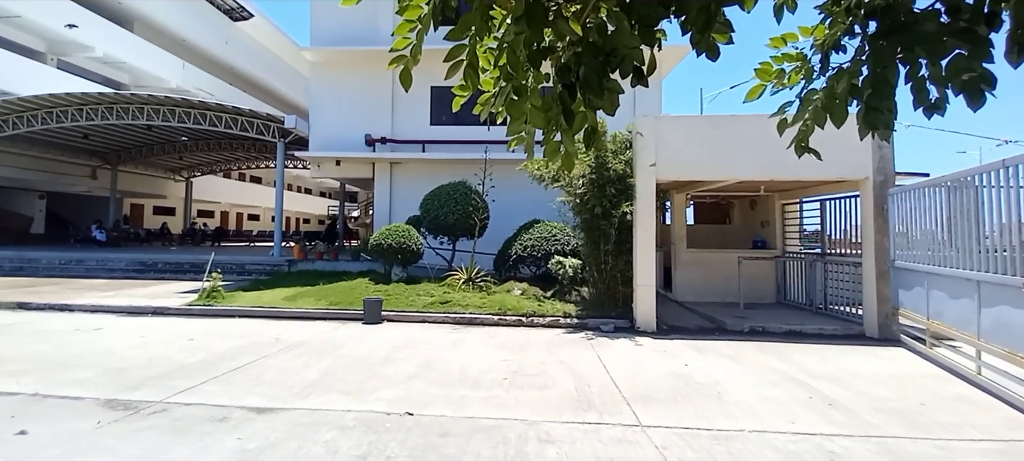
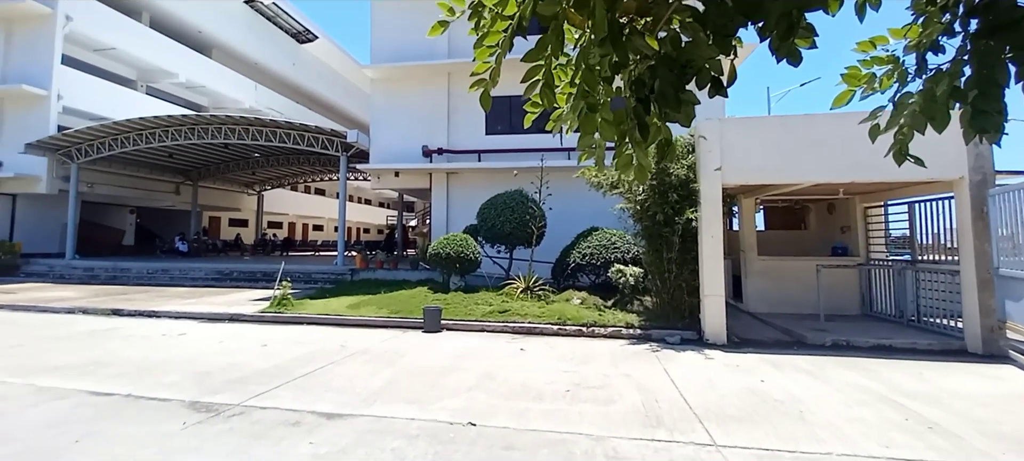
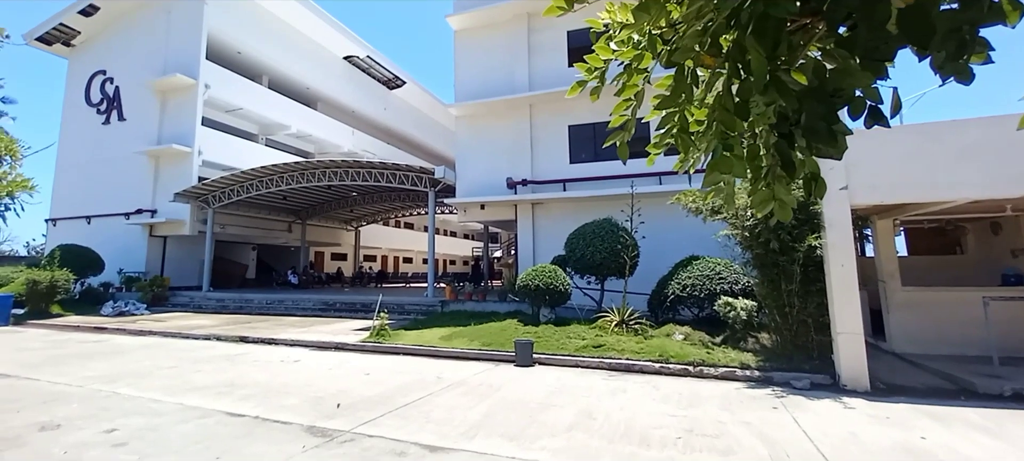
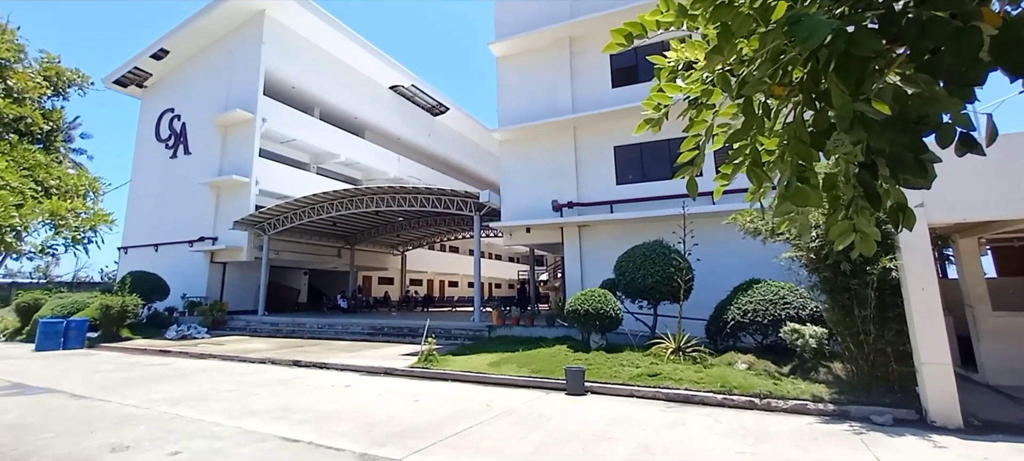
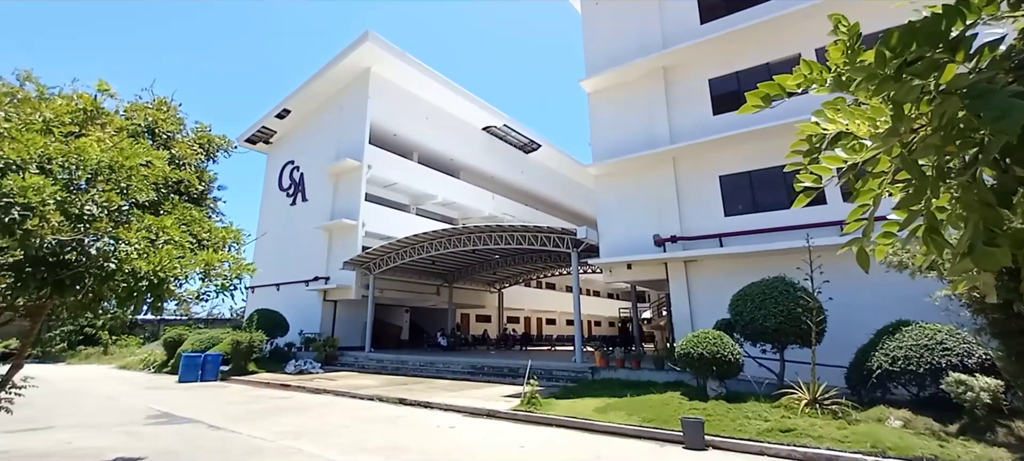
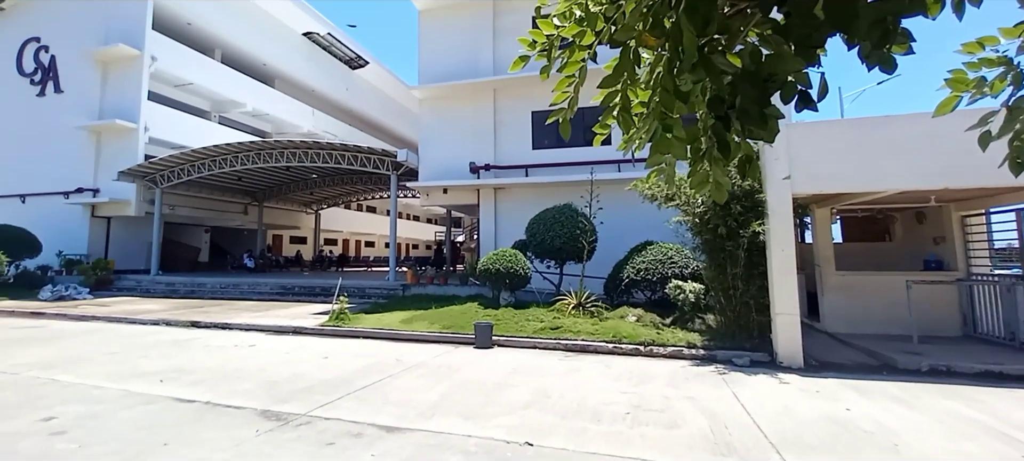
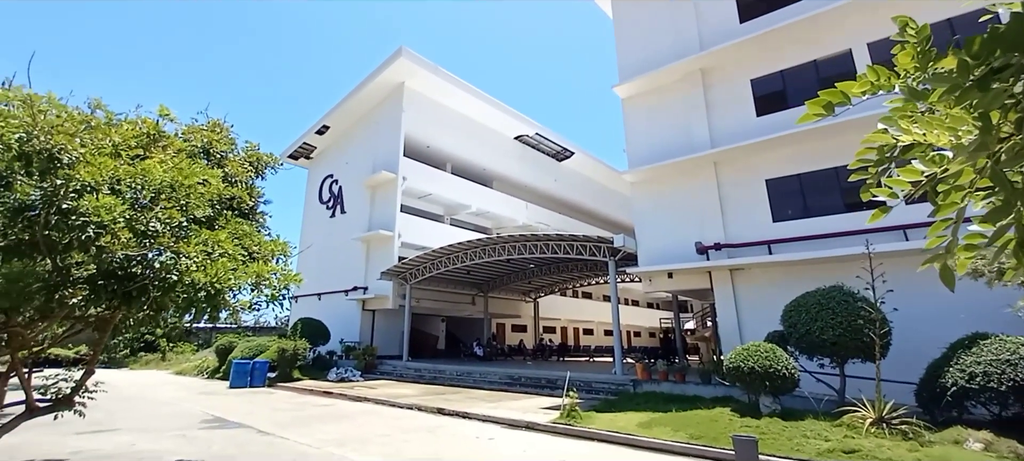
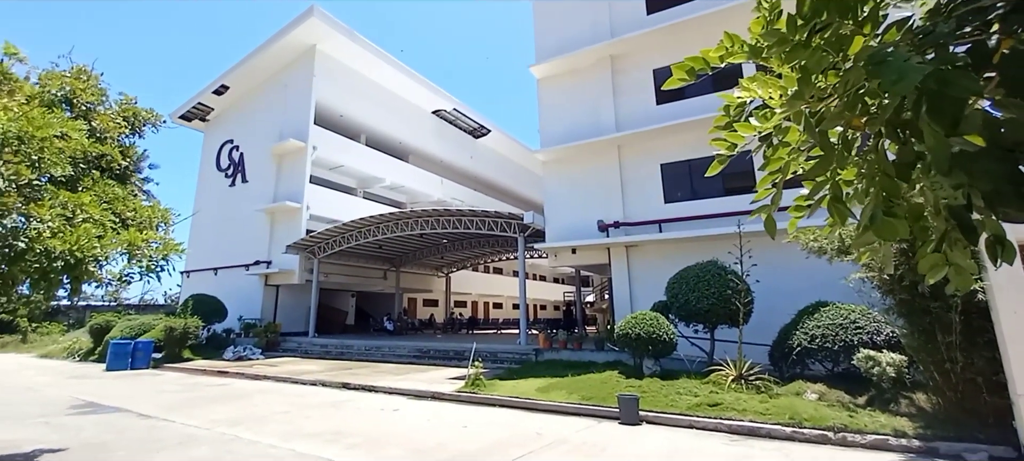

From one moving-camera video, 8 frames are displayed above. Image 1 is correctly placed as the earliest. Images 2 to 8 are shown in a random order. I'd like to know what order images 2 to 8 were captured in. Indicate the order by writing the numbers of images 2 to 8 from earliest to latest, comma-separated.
2, 6, 3, 4, 8, 5, 7
